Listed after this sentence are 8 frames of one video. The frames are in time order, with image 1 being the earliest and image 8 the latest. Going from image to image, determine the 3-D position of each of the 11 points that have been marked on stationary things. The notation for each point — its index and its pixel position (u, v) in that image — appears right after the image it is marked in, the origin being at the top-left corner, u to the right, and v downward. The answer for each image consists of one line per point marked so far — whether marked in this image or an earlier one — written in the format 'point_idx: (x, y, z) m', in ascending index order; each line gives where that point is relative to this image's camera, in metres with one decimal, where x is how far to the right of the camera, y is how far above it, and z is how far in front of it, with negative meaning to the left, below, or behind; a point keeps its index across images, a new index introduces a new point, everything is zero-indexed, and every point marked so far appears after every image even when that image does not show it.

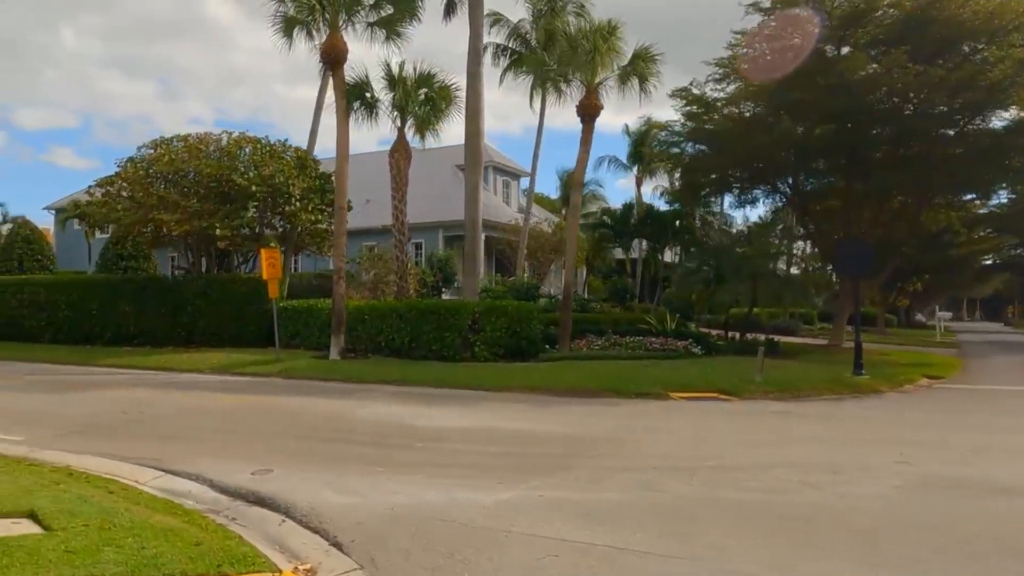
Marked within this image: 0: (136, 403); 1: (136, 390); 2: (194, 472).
0: (-7.0, -2.2, +14.3) m
1: (-8.3, -2.3, +16.9) m
2: (-3.5, -2.1, +8.6) m
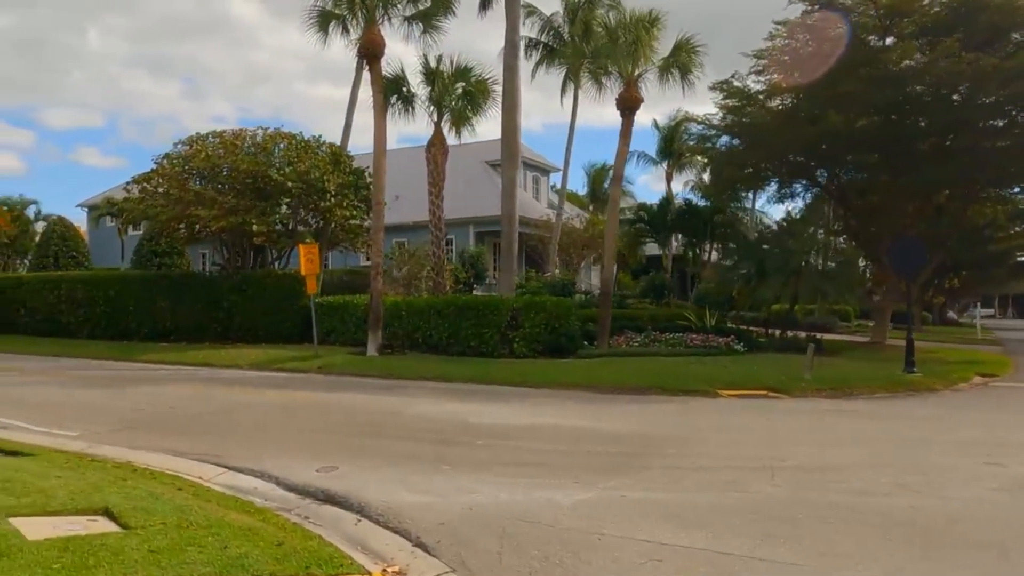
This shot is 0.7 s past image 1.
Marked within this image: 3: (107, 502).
0: (-6.1, -2.1, +14.3) m
1: (-7.3, -2.2, +16.9) m
2: (-2.8, -2.0, +8.4) m
3: (-3.5, -1.8, +6.5) m
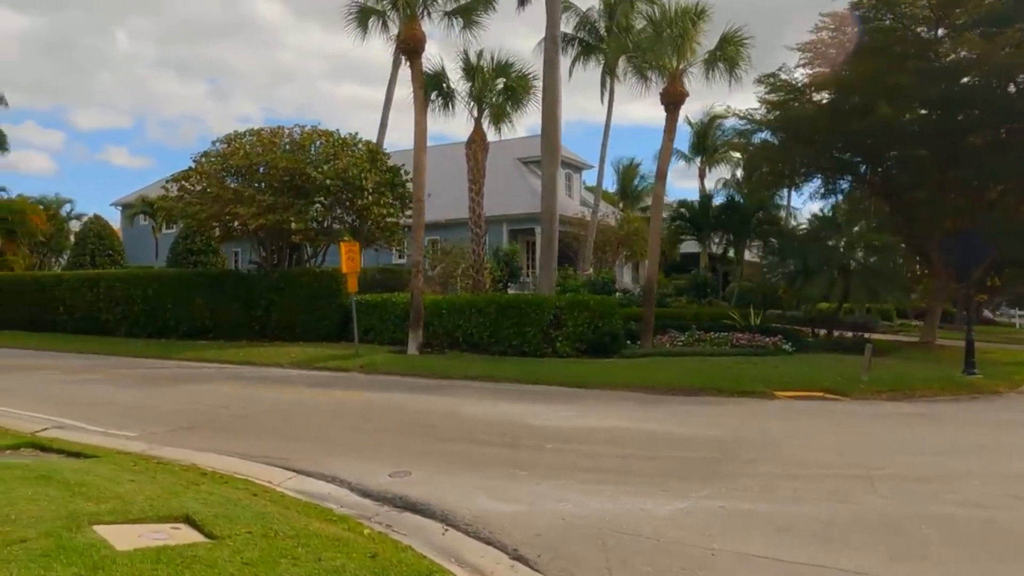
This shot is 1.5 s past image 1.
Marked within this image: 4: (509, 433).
0: (-5.1, -2.0, +14.1) m
1: (-6.2, -2.1, +16.7) m
2: (-2.0, -2.0, +8.2) m
3: (-2.7, -1.8, +6.3) m
4: (0.0, -1.9, +10.1) m
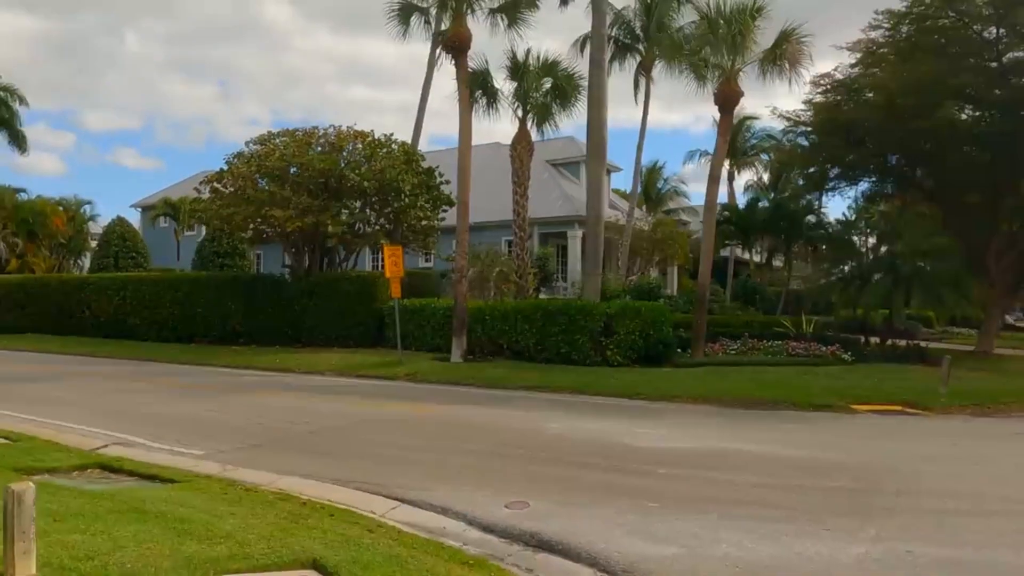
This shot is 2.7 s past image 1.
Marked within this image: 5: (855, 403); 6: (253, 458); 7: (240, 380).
0: (-3.8, -2.2, +13.4) m
1: (-4.9, -2.2, +16.1) m
2: (-0.7, -2.1, +7.4) m
3: (-1.5, -1.9, +5.6) m
4: (+1.2, -2.1, +9.4) m
5: (+7.2, -2.4, +15.9) m
6: (-3.3, -2.2, +9.7) m
7: (-6.9, -2.3, +19.3) m
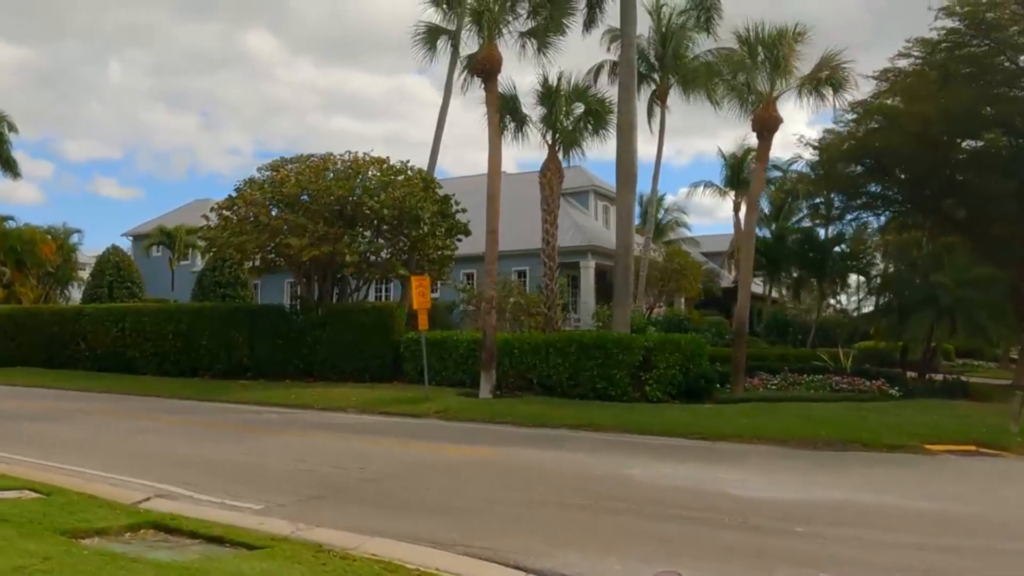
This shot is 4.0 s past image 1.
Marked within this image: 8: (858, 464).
0: (-2.8, -2.7, +12.3) m
1: (-3.9, -2.9, +14.9) m
2: (+0.5, -2.4, +6.4) m
3: (-0.2, -2.1, +4.5) m
4: (+2.4, -2.4, +8.4) m
5: (+8.2, -3.0, +15.0) m
6: (-2.2, -2.6, +8.6) m
7: (-6.0, -3.1, +18.1) m
8: (+5.6, -2.8, +12.3) m
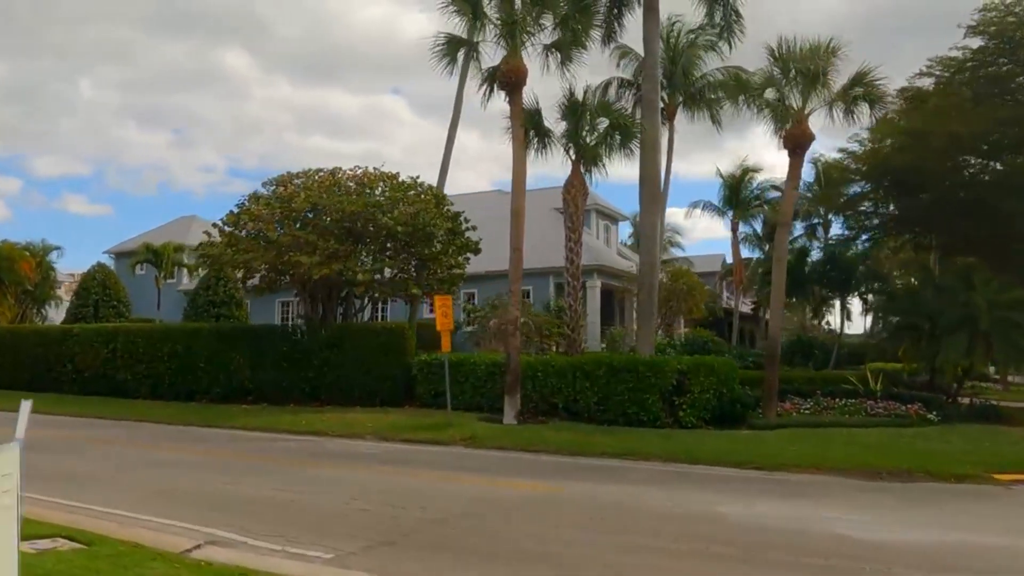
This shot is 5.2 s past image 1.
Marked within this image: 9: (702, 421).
0: (-1.8, -3.0, +11.3) m
1: (-3.1, -3.2, +13.9) m
2: (+1.6, -2.5, +5.5) m
3: (+1.0, -2.2, +3.6) m
4: (+3.4, -2.7, +7.6) m
5: (+9.0, -3.4, +14.3) m
6: (-1.1, -2.8, +7.6) m
7: (-5.2, -3.5, +17.0) m
8: (+6.6, -3.2, +11.5) m
9: (+4.8, -3.4, +19.3) m
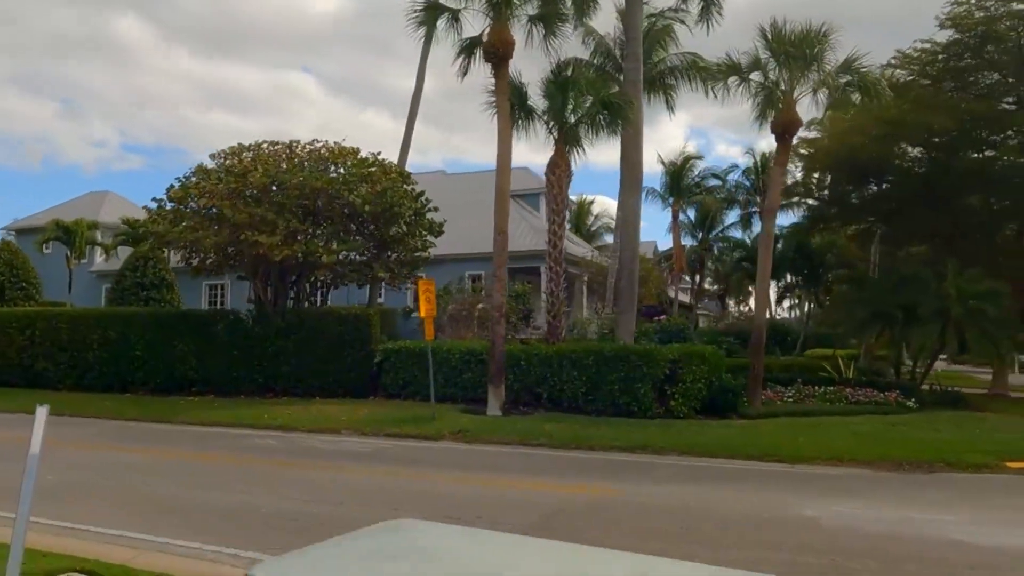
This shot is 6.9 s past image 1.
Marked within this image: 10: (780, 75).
0: (-1.2, -2.8, +10.1) m
1: (-2.7, -3.0, +12.5) m
2: (+2.9, -2.5, +4.8) m
3: (+2.5, -2.2, +2.8) m
4: (+4.5, -2.5, +7.0) m
5: (+9.2, -3.2, +14.4) m
6: (0.0, -2.6, +6.6) m
7: (-5.2, -3.2, +15.4) m
8: (+7.1, -3.0, +11.3) m
9: (+4.5, -3.0, +18.9) m
10: (+7.0, +5.6, +19.9) m
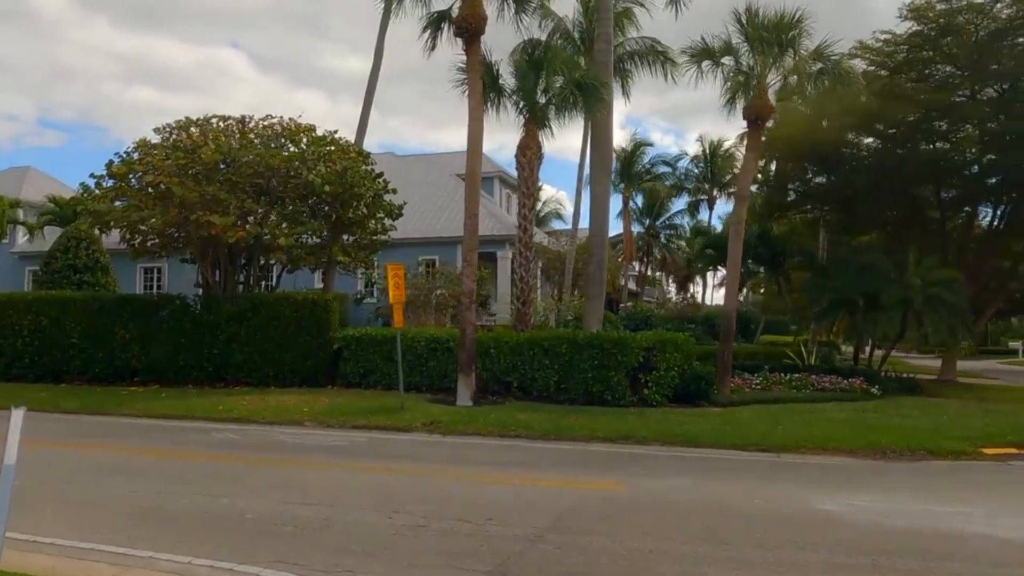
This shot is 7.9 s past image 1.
0: (-1.2, -2.6, +9.5) m
1: (-2.9, -2.7, +11.7) m
2: (+3.4, -2.4, +4.4) m
3: (+3.1, -2.2, +2.4) m
4: (+4.8, -2.4, +6.8) m
5: (+8.9, -3.0, +14.6) m
6: (+0.3, -2.5, +6.0) m
7: (-5.6, -2.9, +14.4) m
8: (+7.0, -2.8, +11.4) m
9: (+3.7, -2.7, +18.6) m
10: (+6.3, +5.9, +19.7) m
